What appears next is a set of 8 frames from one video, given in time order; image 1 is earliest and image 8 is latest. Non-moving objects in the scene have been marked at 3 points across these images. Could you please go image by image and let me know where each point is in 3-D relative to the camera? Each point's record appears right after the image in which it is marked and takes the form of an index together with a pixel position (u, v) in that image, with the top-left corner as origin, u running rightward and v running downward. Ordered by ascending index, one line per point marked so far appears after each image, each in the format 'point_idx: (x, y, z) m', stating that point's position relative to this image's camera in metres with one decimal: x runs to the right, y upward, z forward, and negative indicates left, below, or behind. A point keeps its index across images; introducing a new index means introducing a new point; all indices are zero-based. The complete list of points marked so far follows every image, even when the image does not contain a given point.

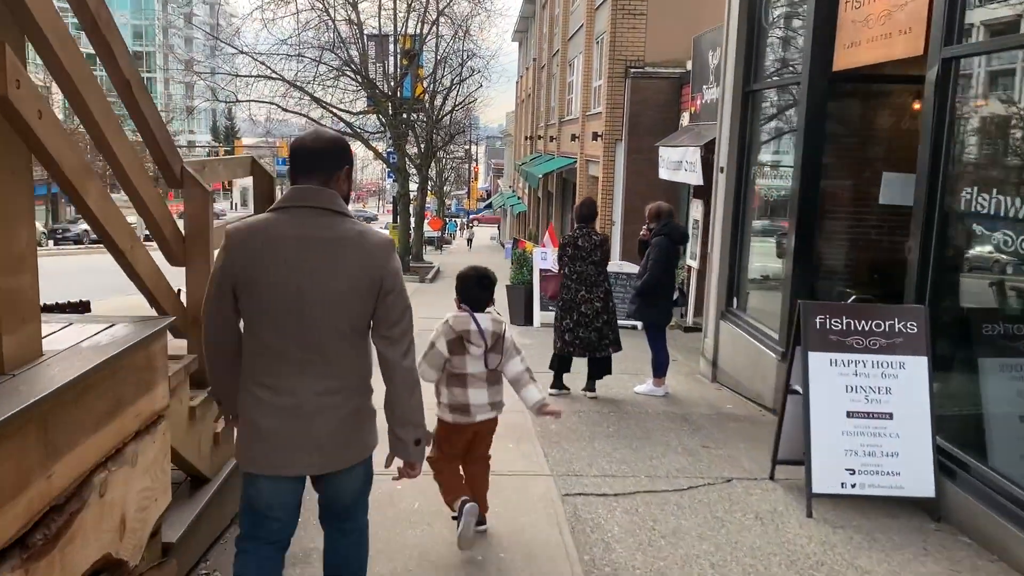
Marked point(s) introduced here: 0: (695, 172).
0: (+2.2, +1.4, +10.6) m
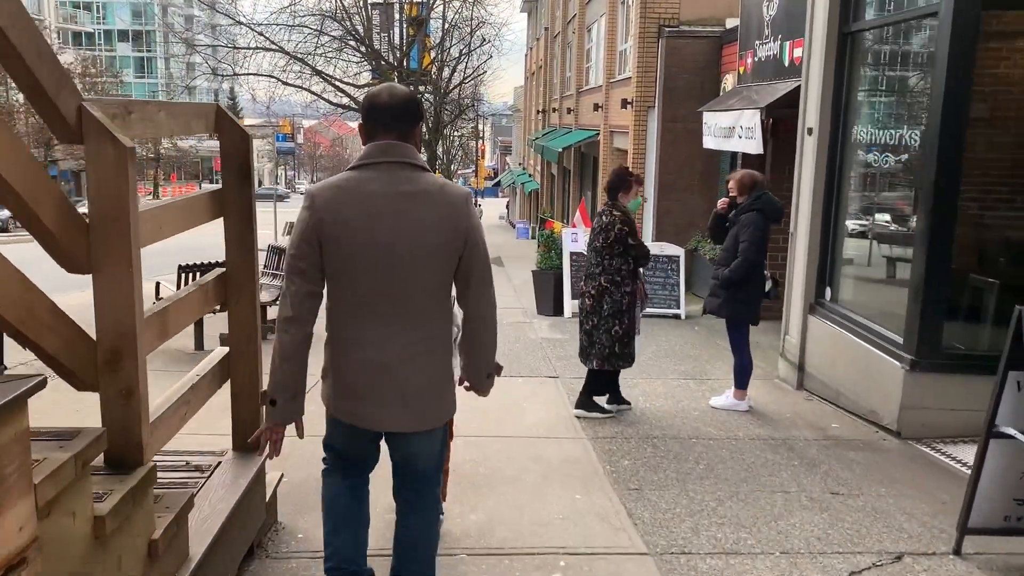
0: (+2.5, +1.6, +9.2) m
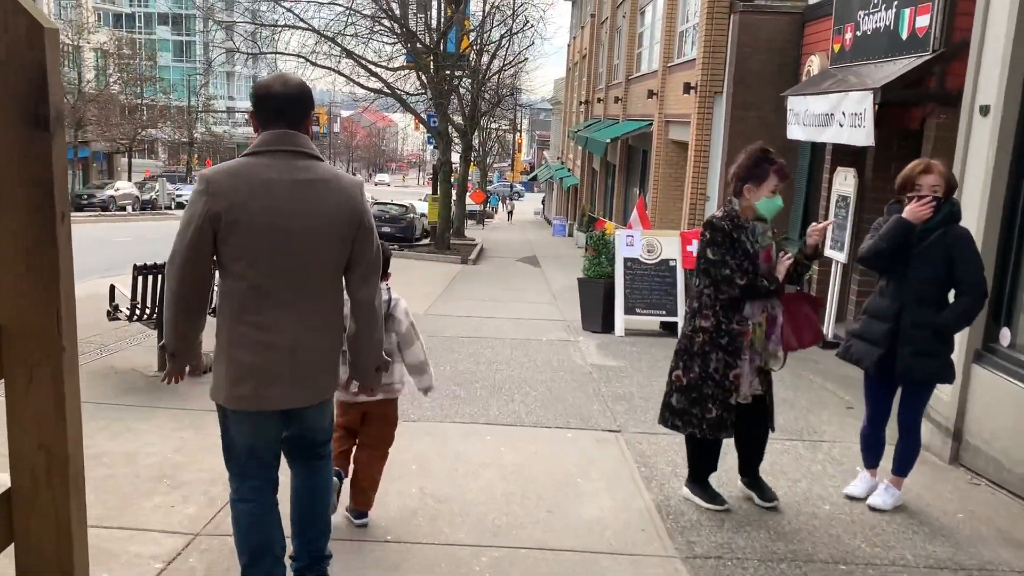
0: (+3.0, +1.4, +7.4) m
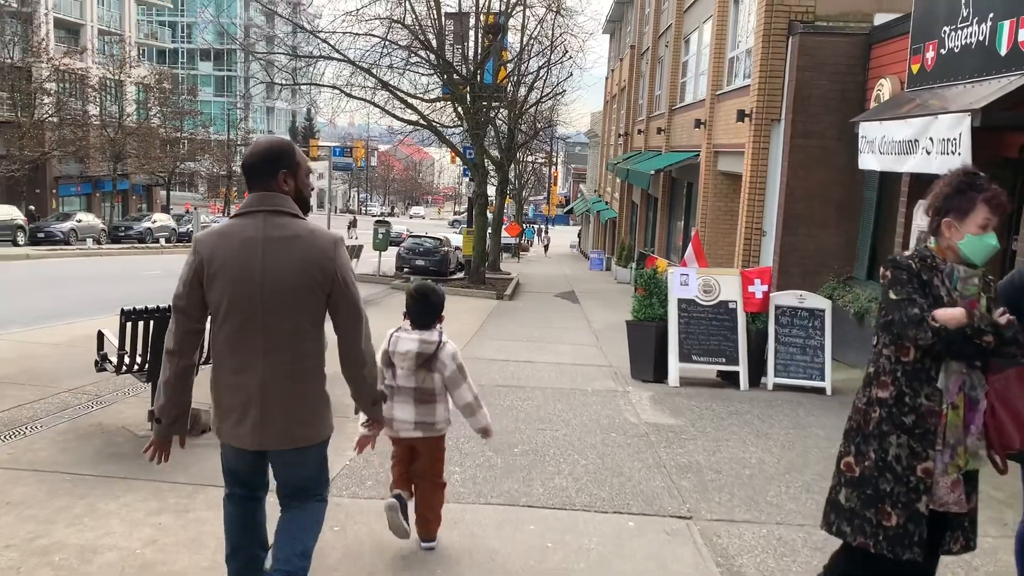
0: (+3.3, +1.0, +6.5) m
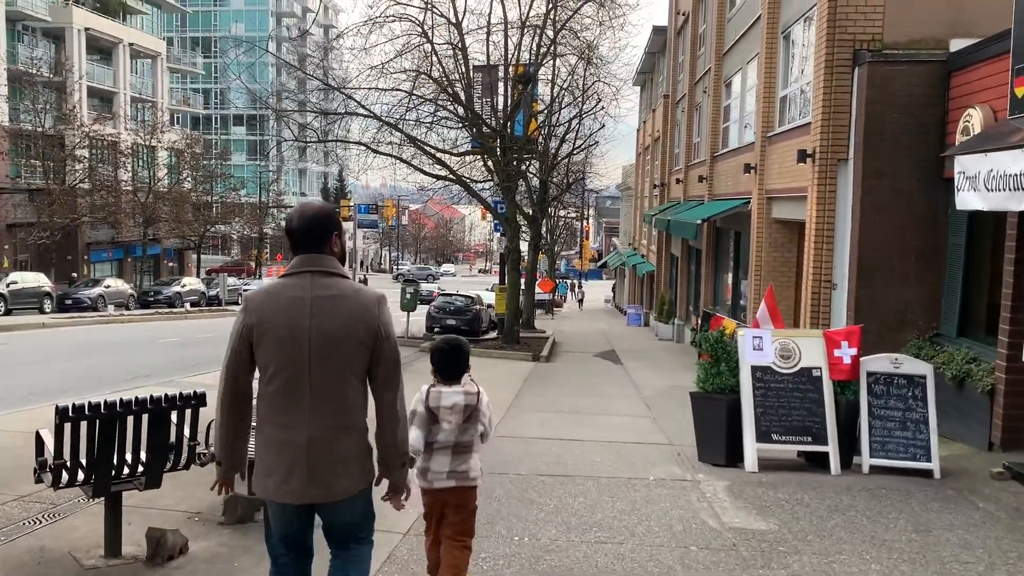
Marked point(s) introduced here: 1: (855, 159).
0: (+3.6, +0.6, +5.3) m
1: (+3.9, +1.5, +9.9) m
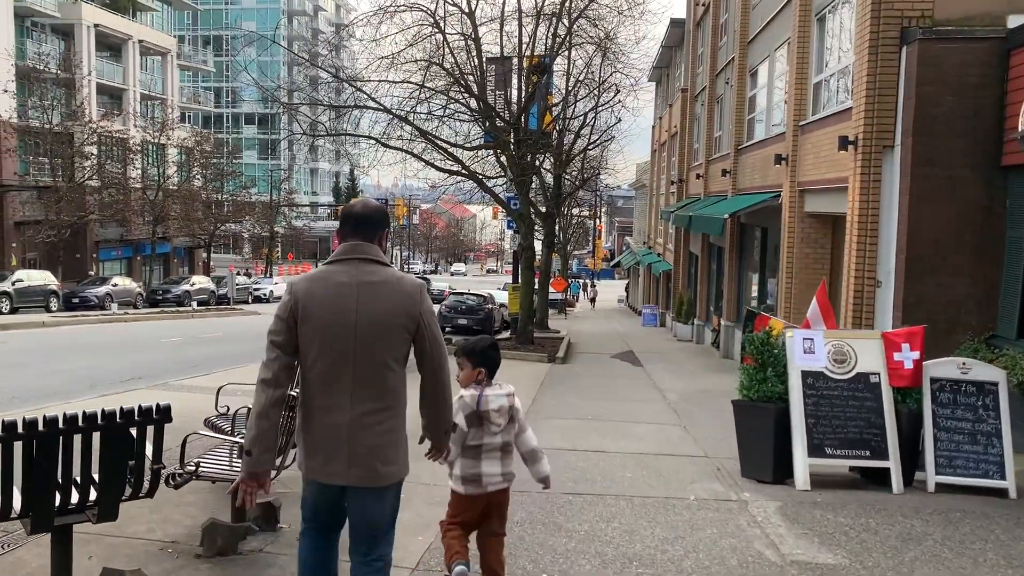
0: (+3.7, +0.6, +4.5) m
1: (+4.1, +1.5, +9.1) m
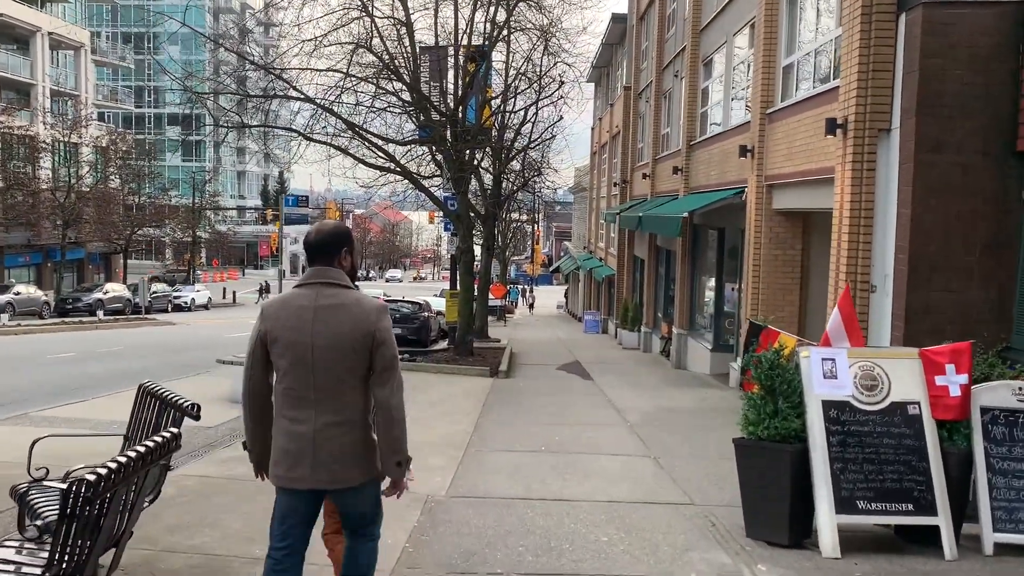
0: (+3.5, +0.6, +3.2) m
1: (+3.5, +1.5, +7.9) m
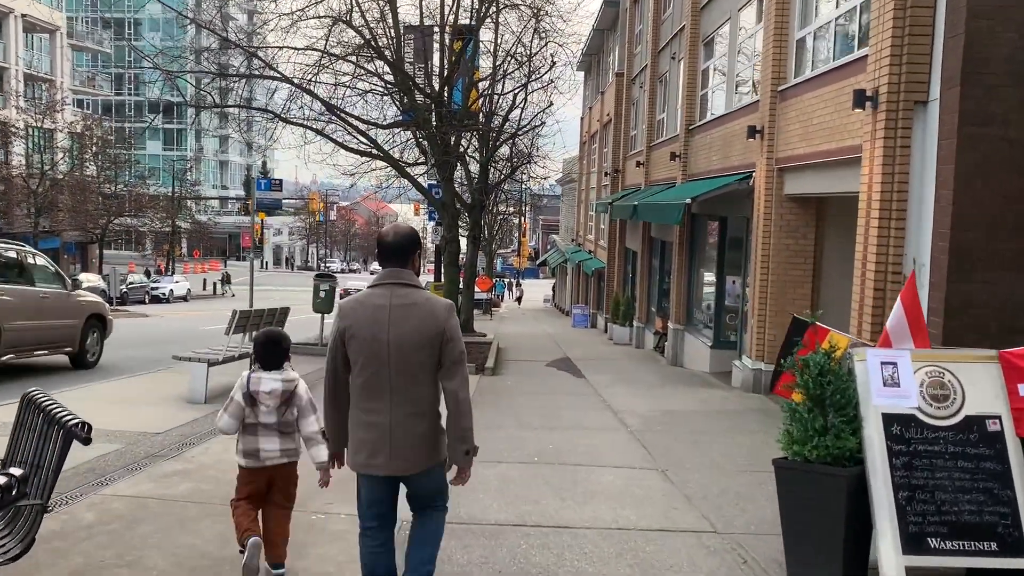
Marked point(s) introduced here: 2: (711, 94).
0: (+3.5, +0.7, +2.3) m
1: (+3.5, +1.5, +7.0) m
2: (+3.4, +3.4, +15.2) m
